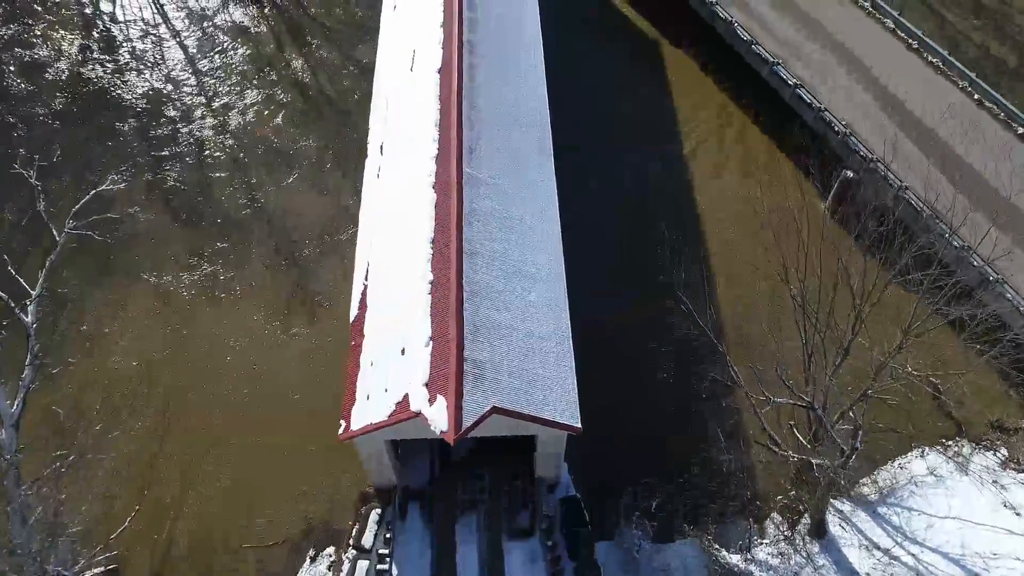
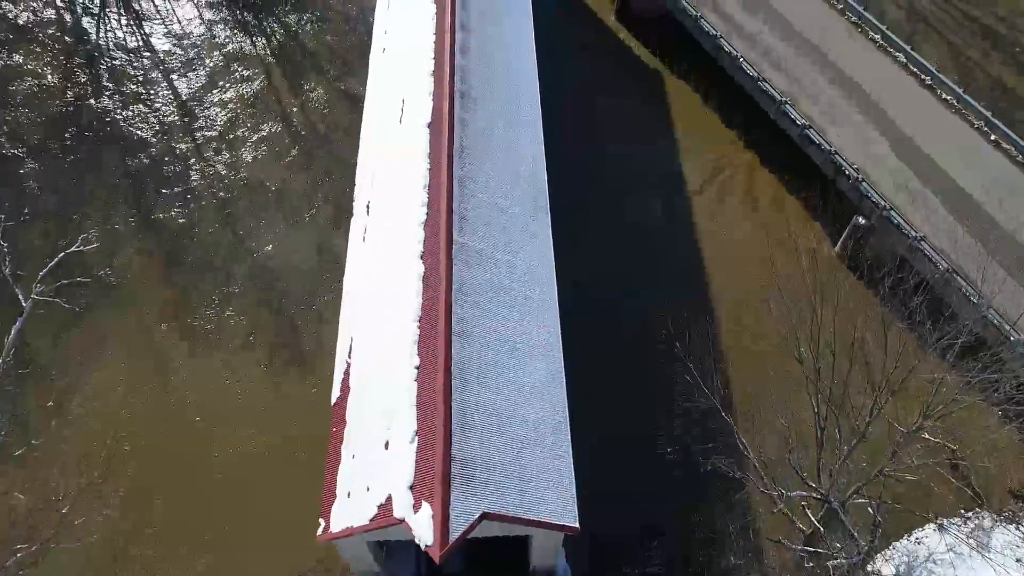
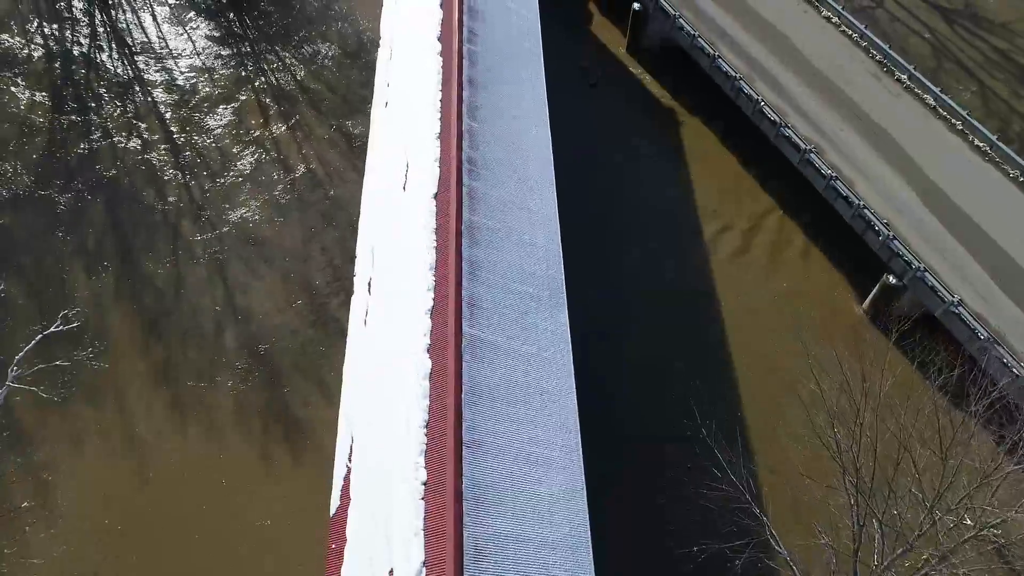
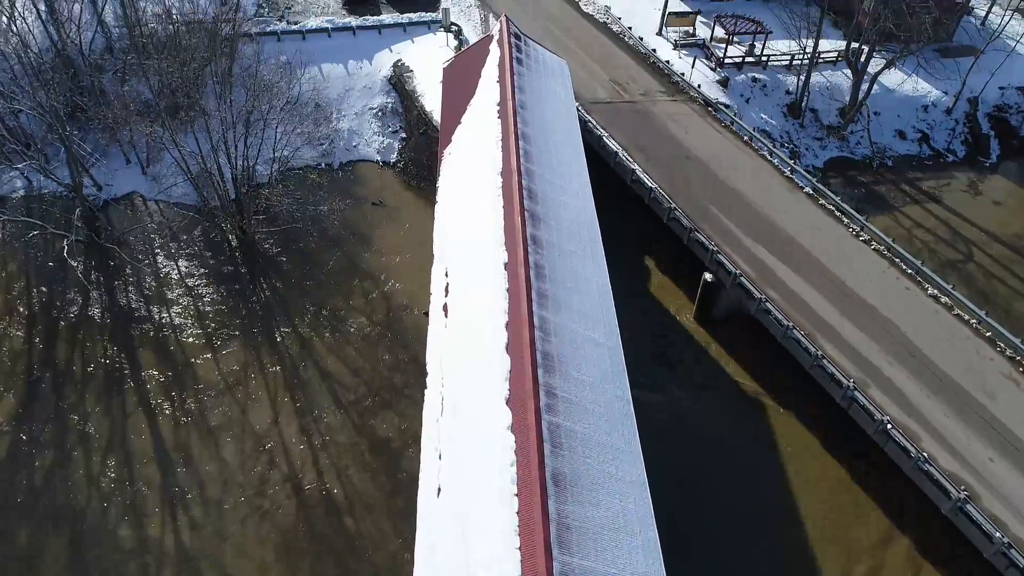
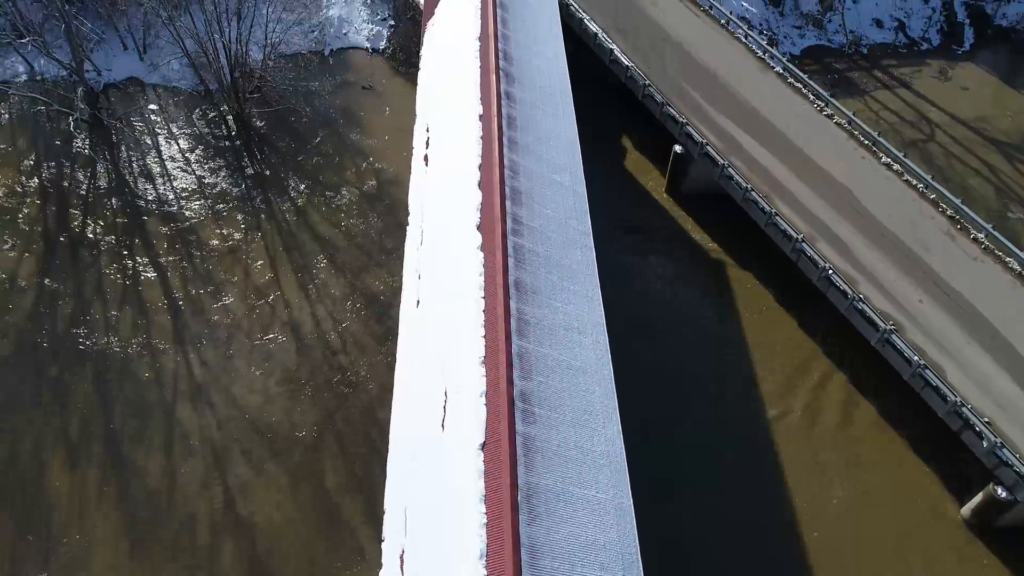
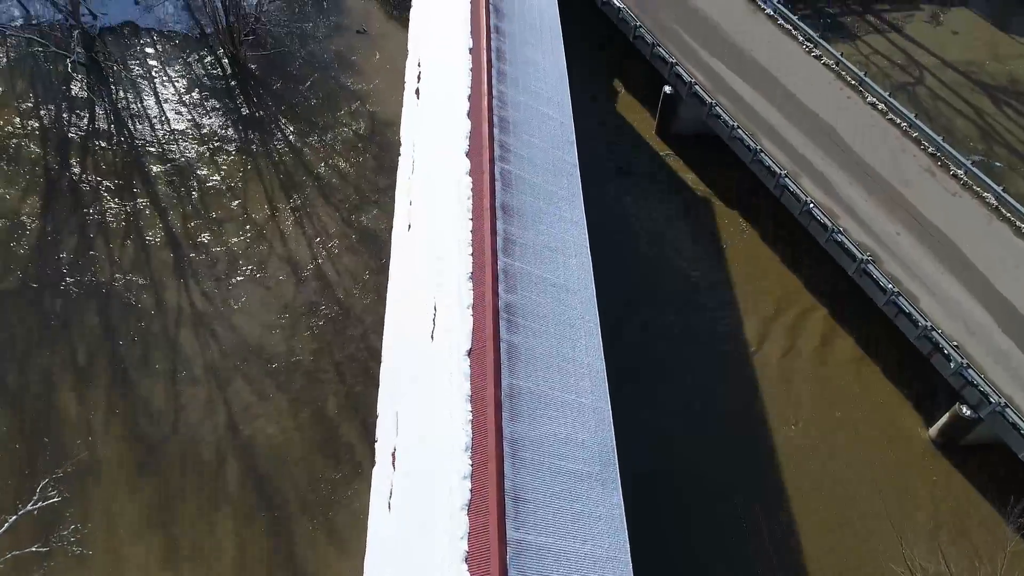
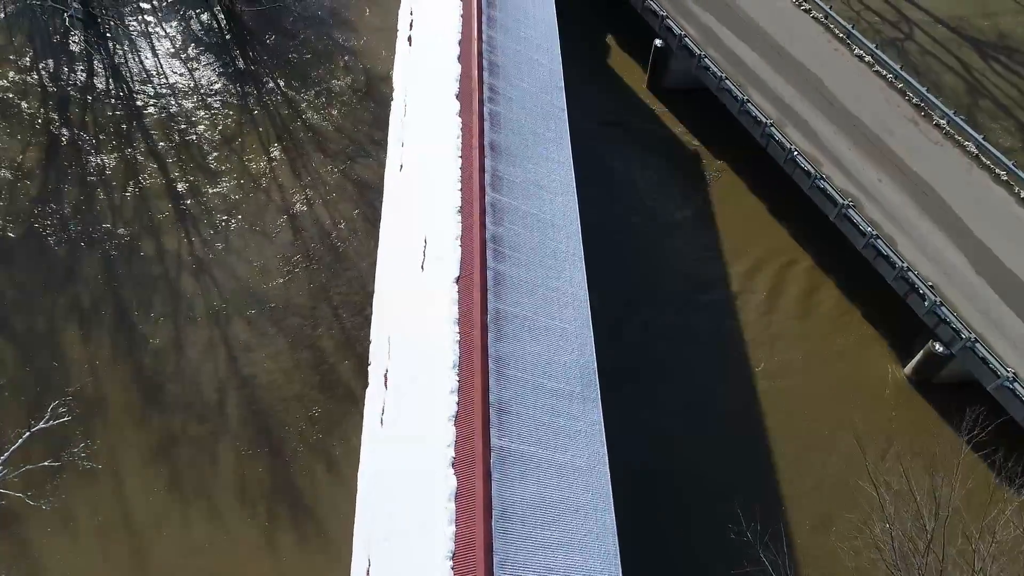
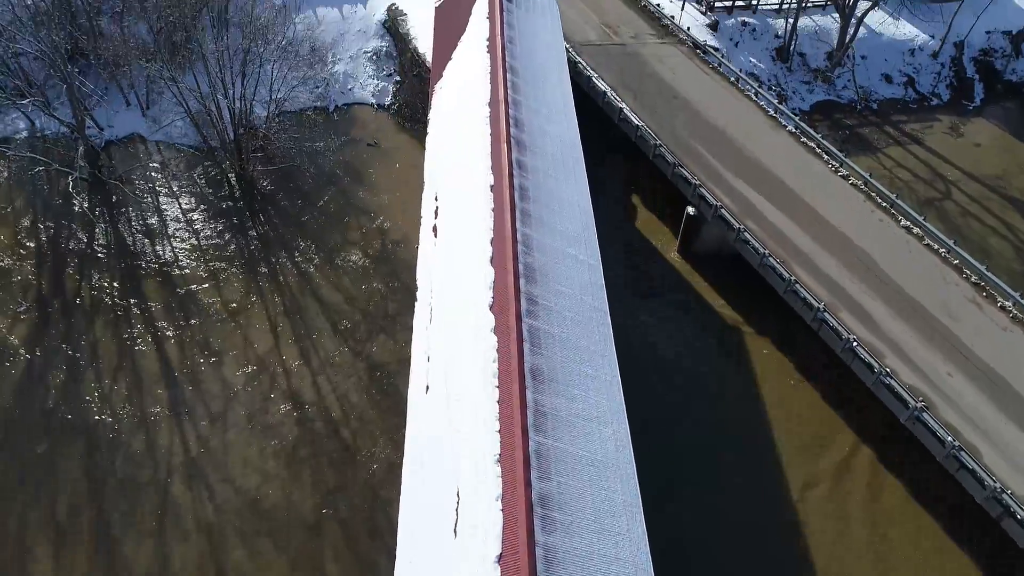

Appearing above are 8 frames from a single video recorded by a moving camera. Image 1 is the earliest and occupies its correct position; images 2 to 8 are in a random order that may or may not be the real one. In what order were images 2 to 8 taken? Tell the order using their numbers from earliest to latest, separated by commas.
2, 3, 7, 6, 5, 8, 4
